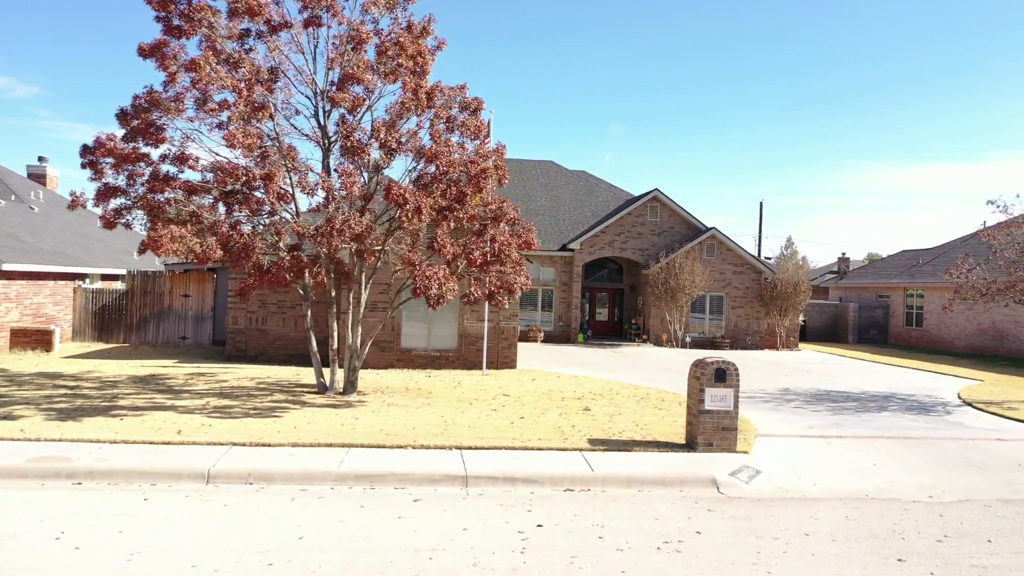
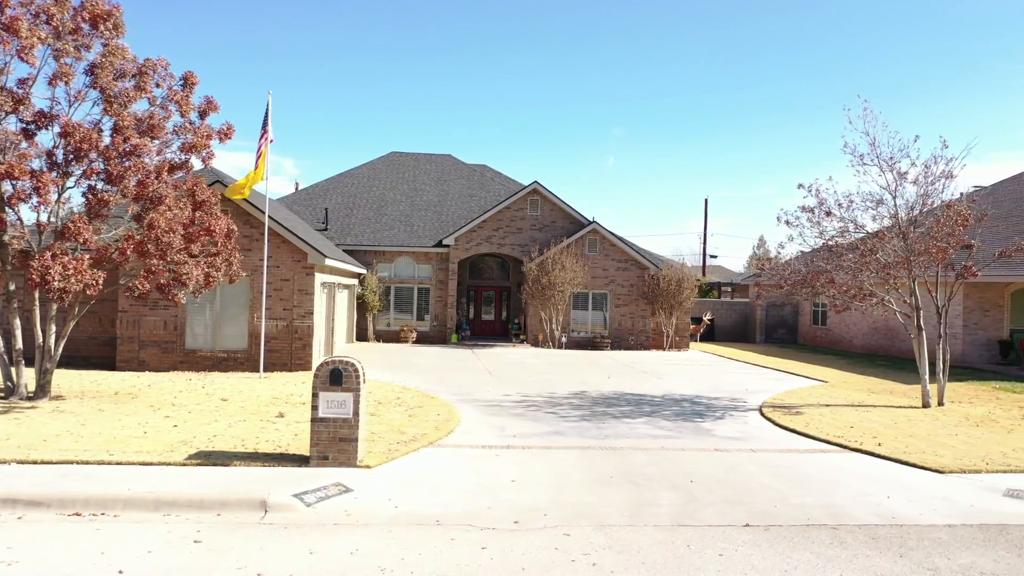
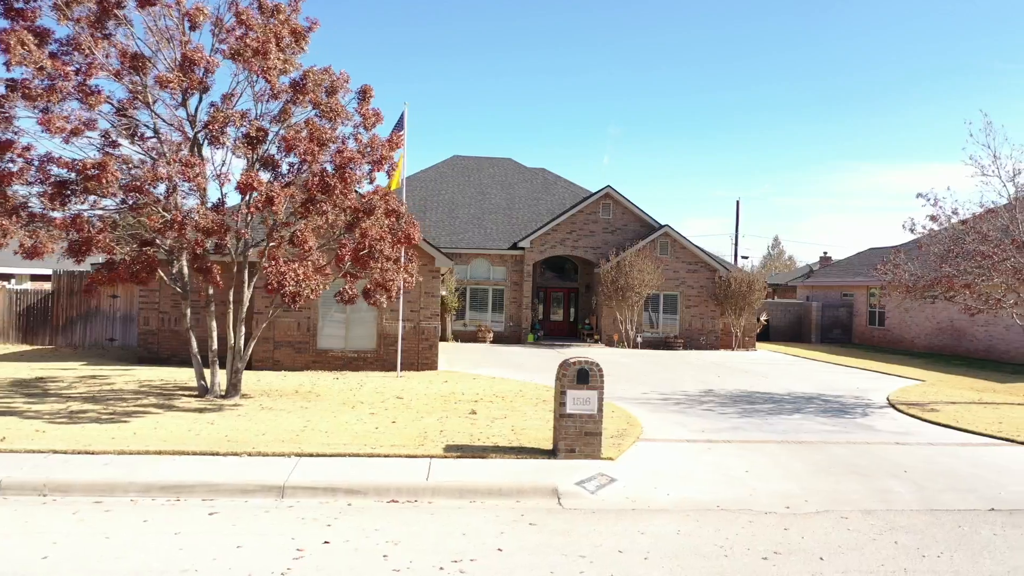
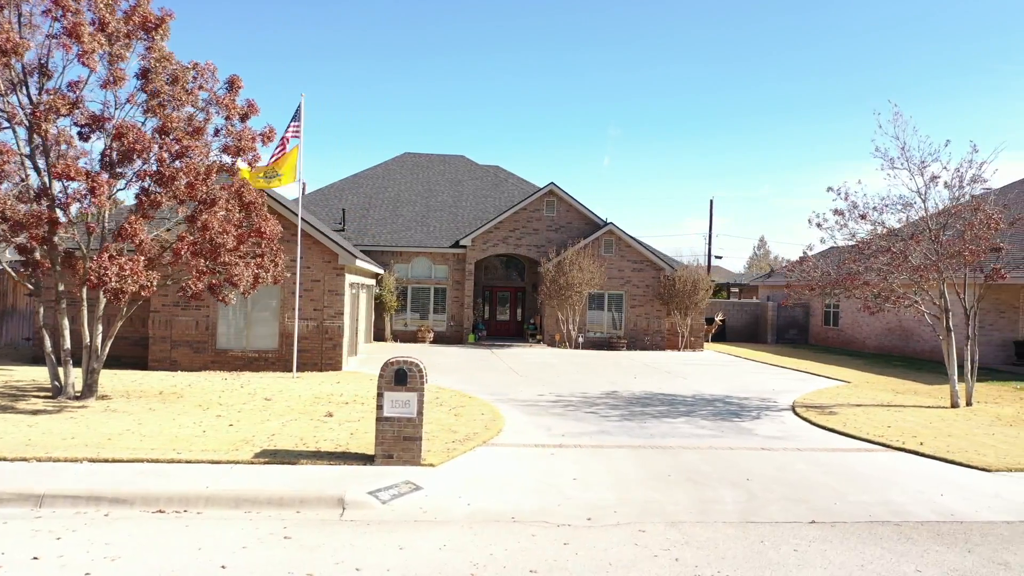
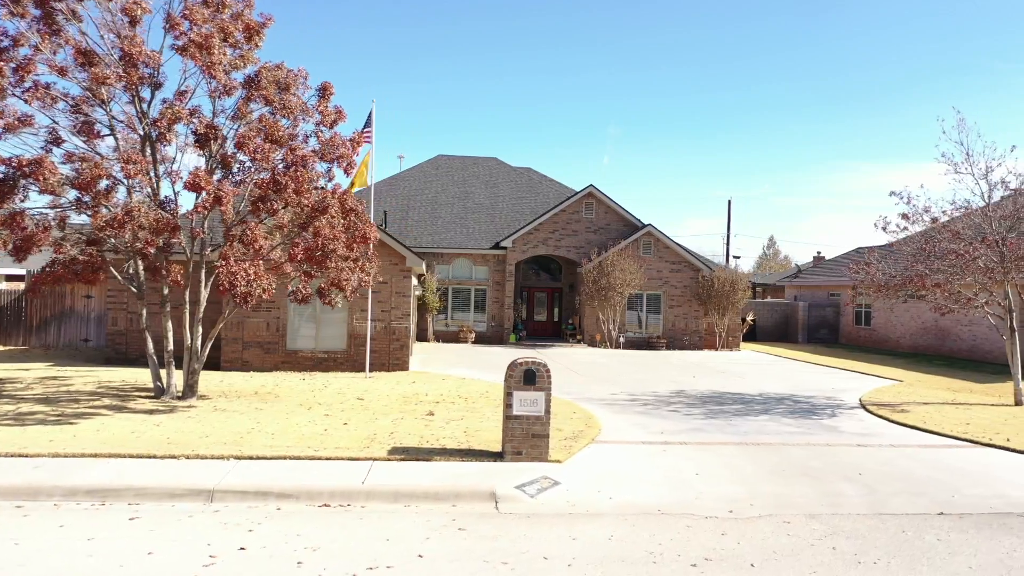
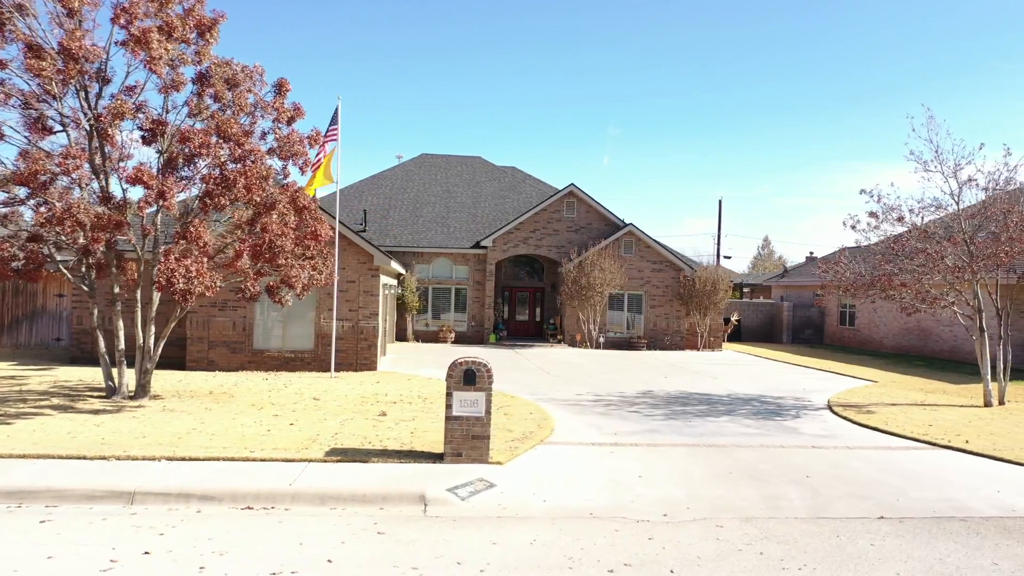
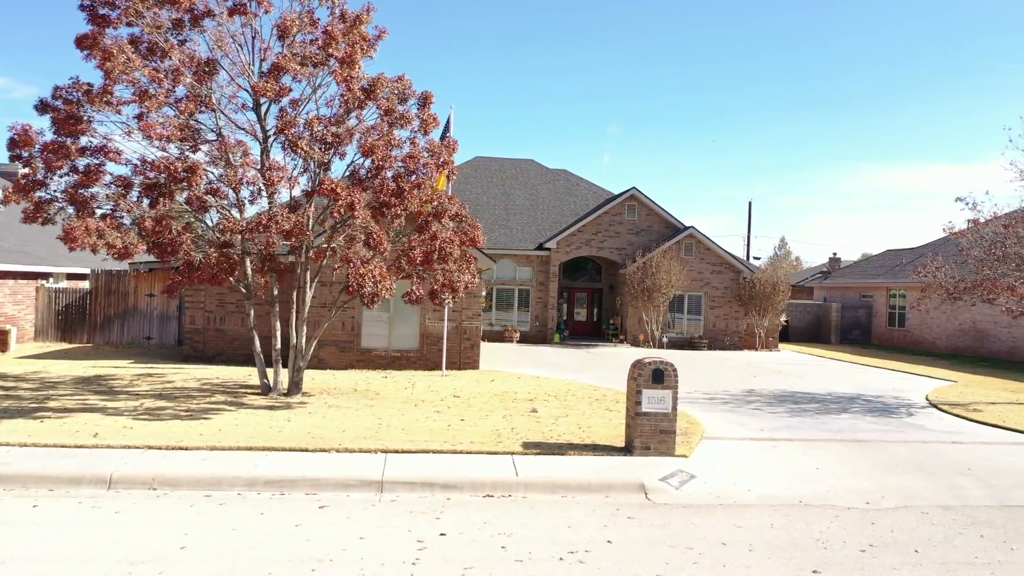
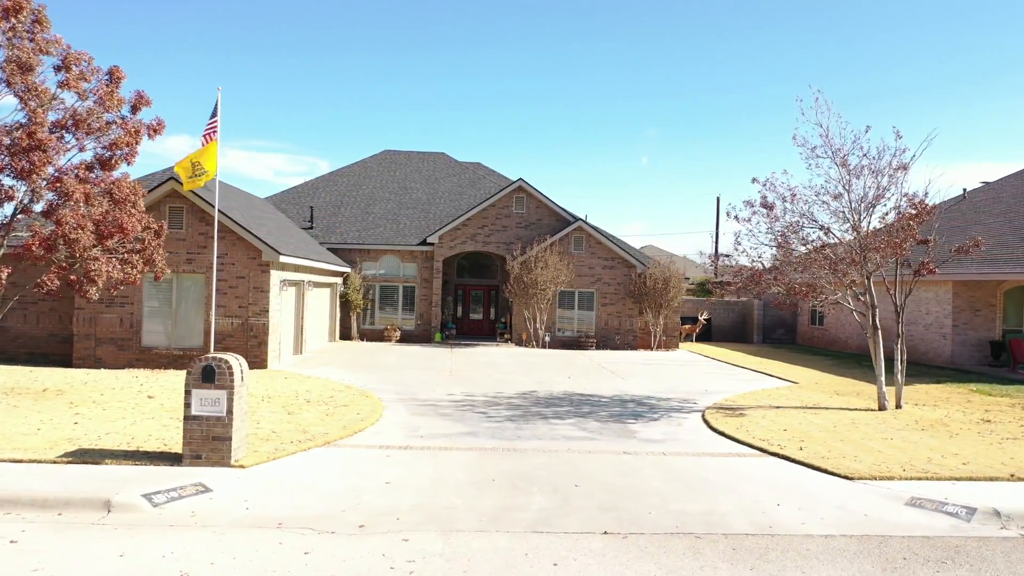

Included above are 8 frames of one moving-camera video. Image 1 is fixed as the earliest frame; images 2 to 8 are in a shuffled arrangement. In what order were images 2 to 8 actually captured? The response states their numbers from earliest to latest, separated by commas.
7, 3, 5, 6, 4, 2, 8
